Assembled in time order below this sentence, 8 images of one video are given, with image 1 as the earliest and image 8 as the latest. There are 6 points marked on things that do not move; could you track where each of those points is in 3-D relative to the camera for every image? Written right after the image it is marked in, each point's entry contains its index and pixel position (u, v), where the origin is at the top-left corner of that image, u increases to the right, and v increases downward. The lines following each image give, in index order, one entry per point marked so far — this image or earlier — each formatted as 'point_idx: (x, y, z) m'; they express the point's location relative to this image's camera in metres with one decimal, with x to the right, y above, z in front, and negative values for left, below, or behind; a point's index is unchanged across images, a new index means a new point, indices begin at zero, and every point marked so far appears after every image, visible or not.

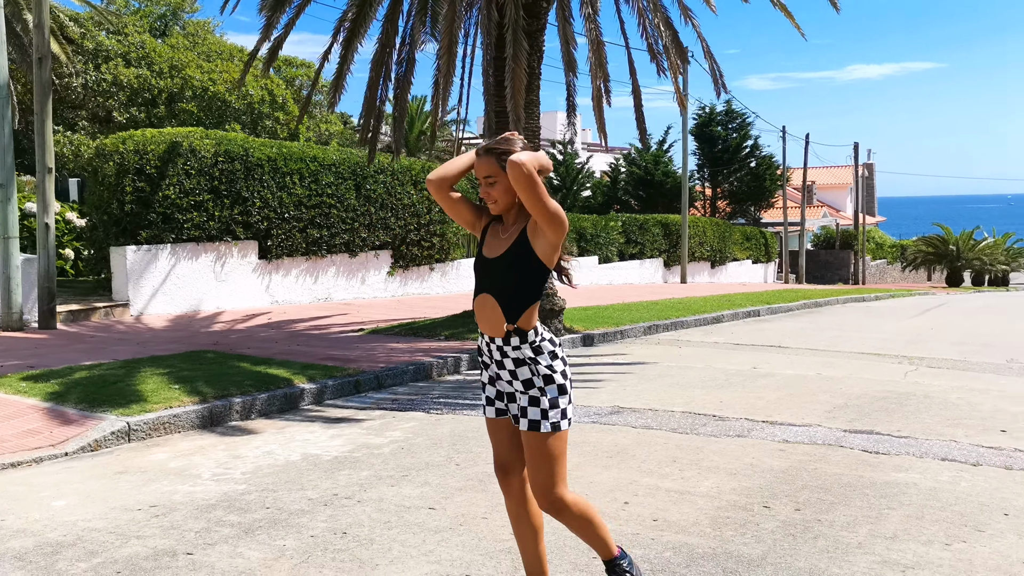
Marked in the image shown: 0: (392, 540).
0: (-0.5, -1.1, +4.5) m
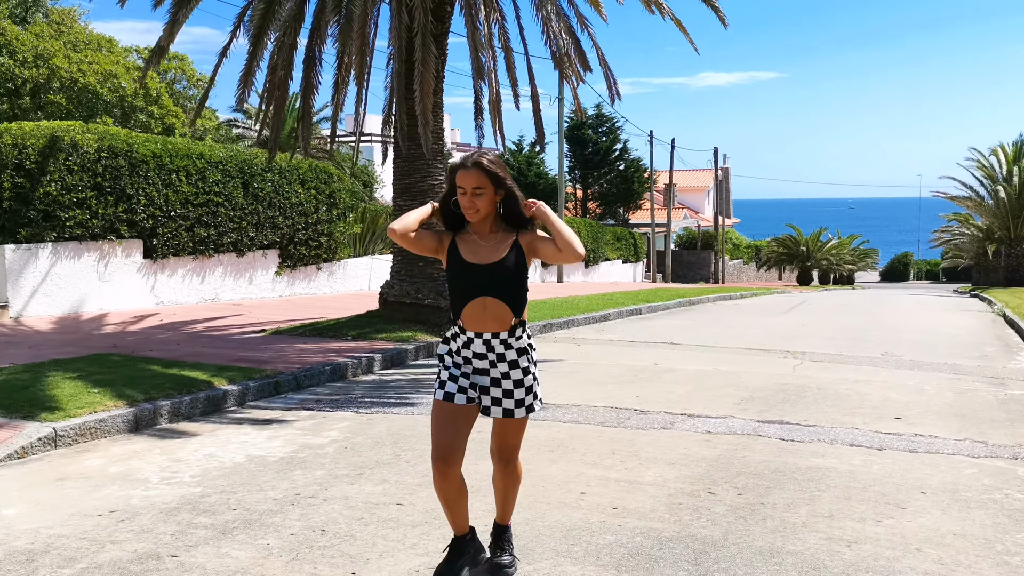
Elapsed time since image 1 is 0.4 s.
0: (-0.6, -1.1, +4.6) m
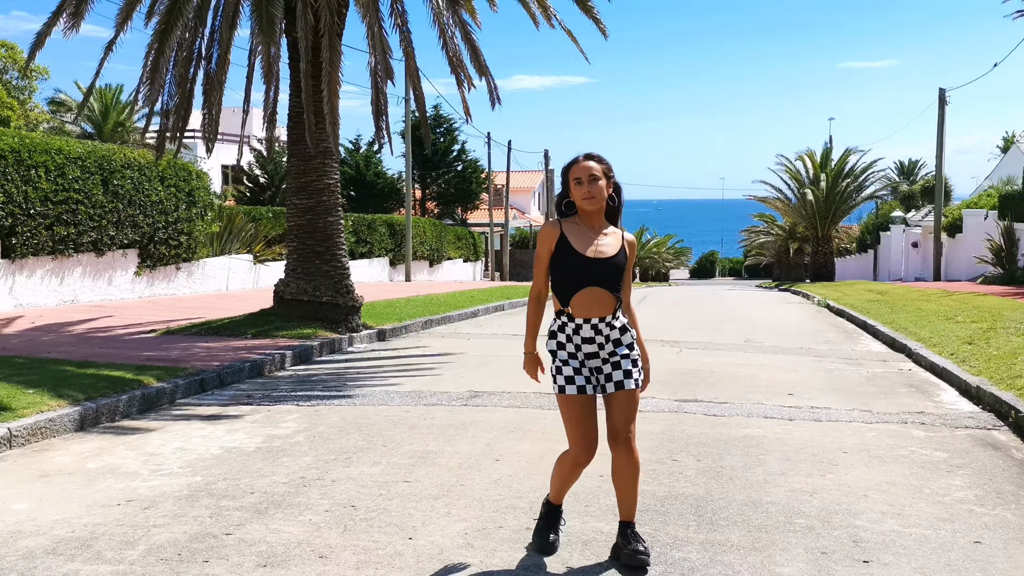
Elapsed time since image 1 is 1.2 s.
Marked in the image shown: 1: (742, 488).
0: (-0.5, -1.1, +5.0) m
1: (+1.3, -1.1, +5.4) m
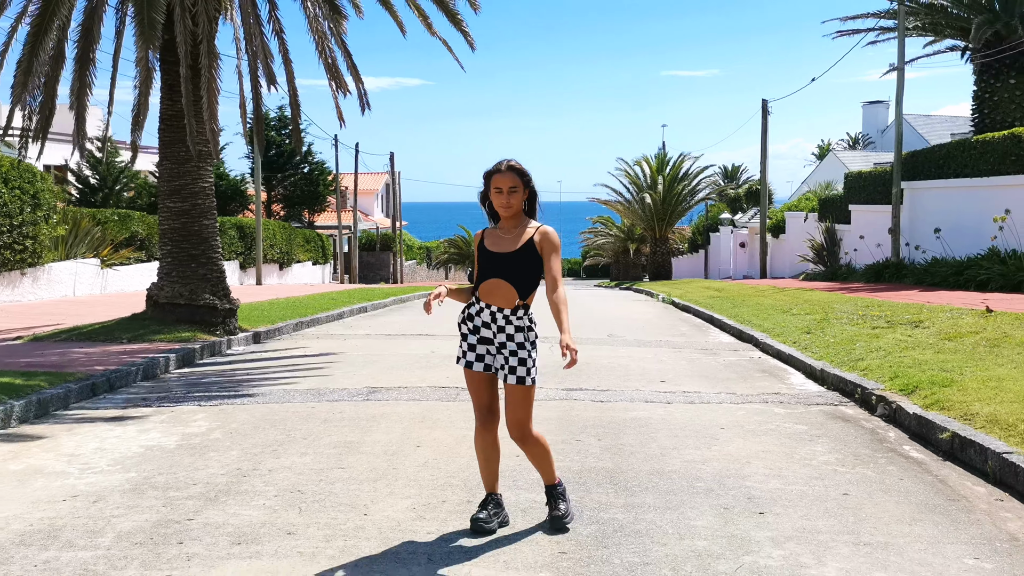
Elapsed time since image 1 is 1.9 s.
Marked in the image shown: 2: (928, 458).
0: (-0.9, -1.1, +5.4) m
1: (+0.8, -1.1, +6.1) m
2: (+2.7, -1.1, +6.3) m
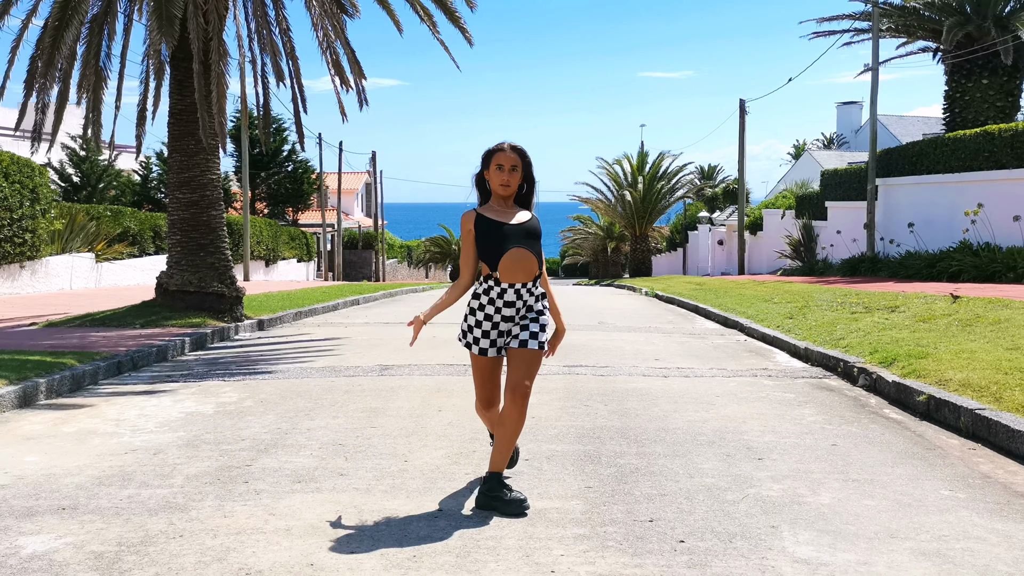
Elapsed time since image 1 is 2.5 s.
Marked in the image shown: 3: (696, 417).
0: (-0.8, -0.9, +5.9) m
1: (+0.9, -0.9, +6.6) m
2: (+2.8, -0.9, +6.9) m
3: (+1.3, -0.9, +6.8) m
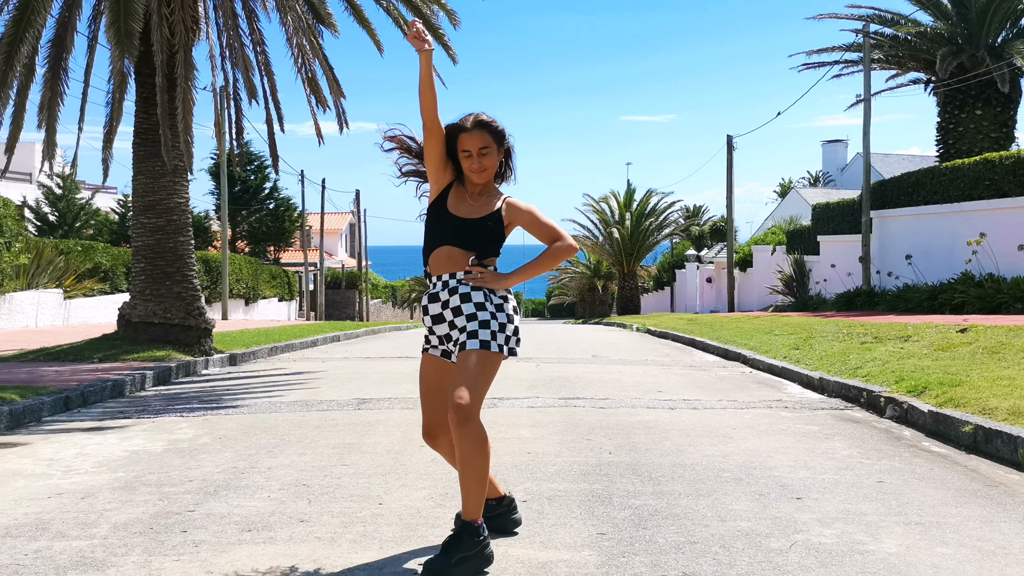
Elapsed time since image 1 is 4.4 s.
0: (-0.8, -1.0, +5.0) m
1: (+0.9, -1.0, +5.8) m
2: (+2.8, -1.0, +6.1) m
3: (+1.2, -1.0, +6.0) m
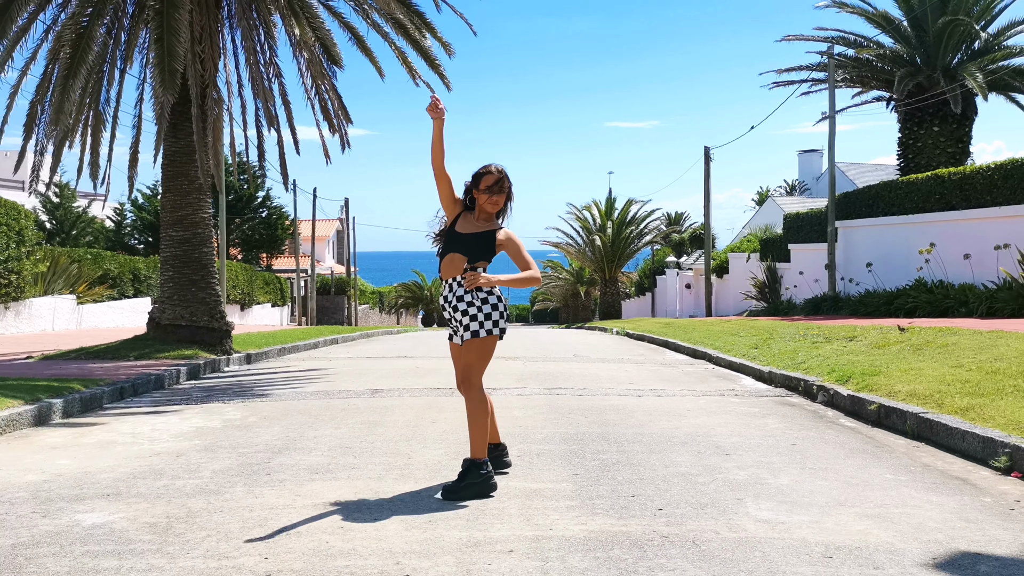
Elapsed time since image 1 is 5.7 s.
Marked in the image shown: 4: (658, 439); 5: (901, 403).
0: (-0.8, -1.0, +6.4) m
1: (+0.9, -1.0, +7.2) m
2: (+2.7, -1.1, +7.6) m
3: (+1.2, -1.0, +7.4) m
4: (+1.0, -1.0, +6.6) m
5: (+3.0, -0.9, +7.4) m
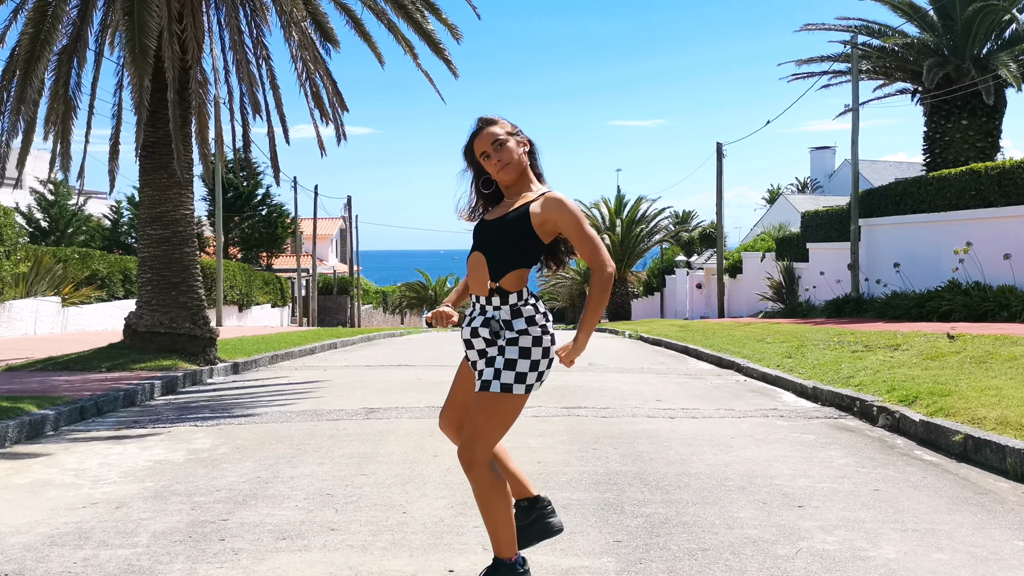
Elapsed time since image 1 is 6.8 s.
0: (-0.7, -1.1, +5.2) m
1: (+1.0, -1.1, +6.0) m
2: (+2.8, -1.1, +6.4) m
3: (+1.3, -1.1, +6.2) m
4: (+1.1, -1.1, +5.4) m
5: (+3.1, -0.9, +6.2) m
